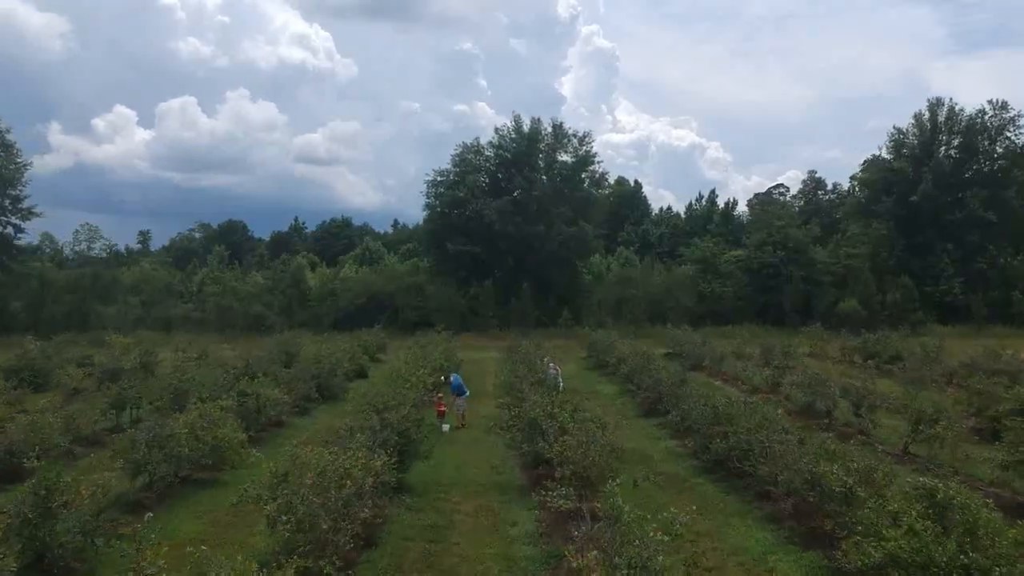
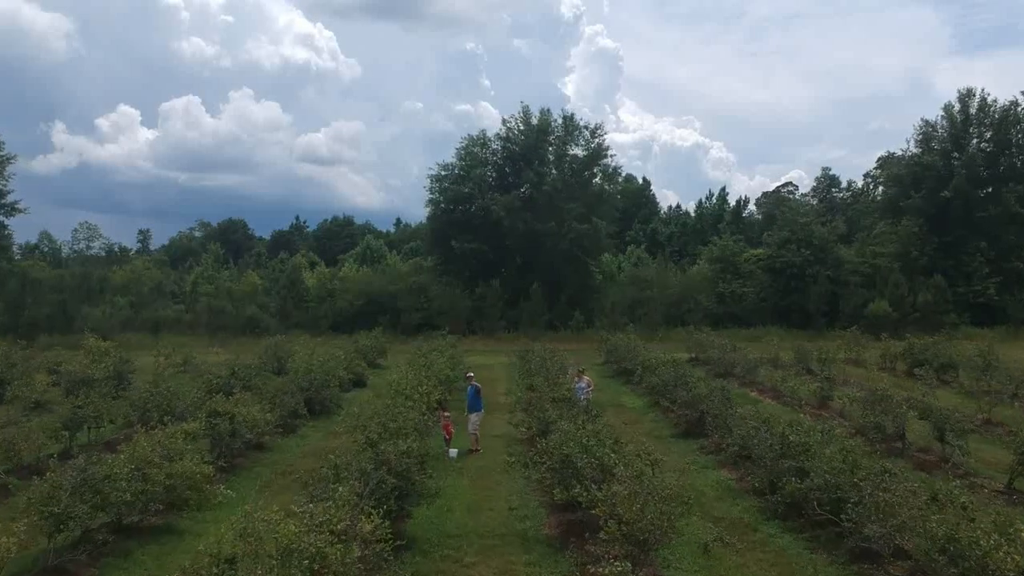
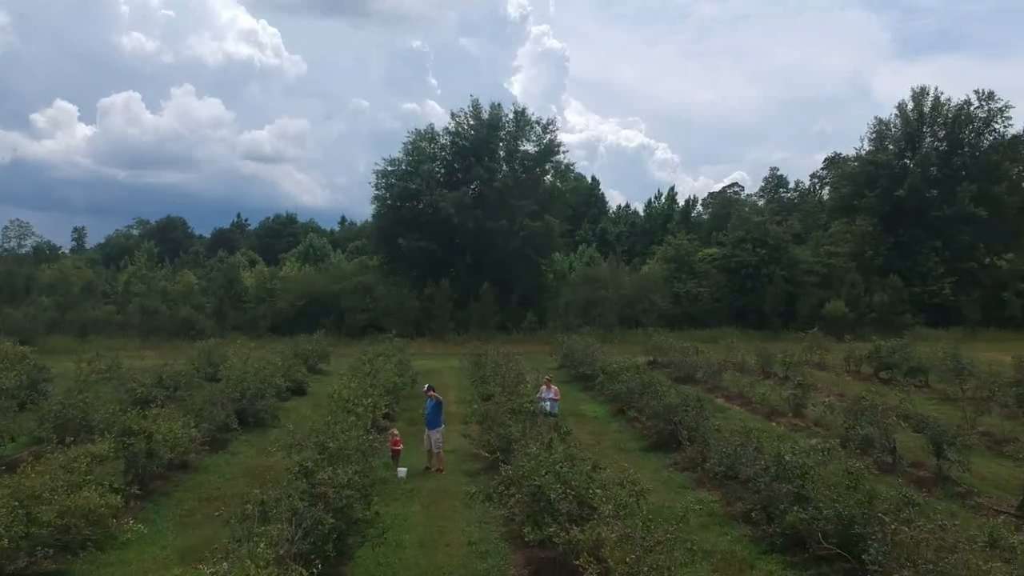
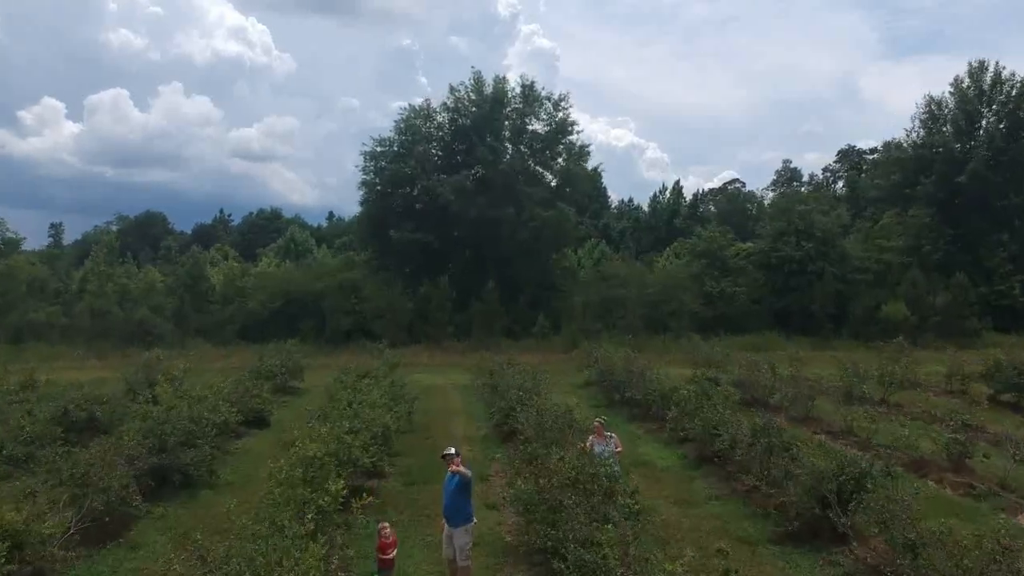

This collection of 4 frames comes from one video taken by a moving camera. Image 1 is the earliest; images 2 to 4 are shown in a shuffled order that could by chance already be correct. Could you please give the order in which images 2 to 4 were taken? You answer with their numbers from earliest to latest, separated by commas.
2, 3, 4
